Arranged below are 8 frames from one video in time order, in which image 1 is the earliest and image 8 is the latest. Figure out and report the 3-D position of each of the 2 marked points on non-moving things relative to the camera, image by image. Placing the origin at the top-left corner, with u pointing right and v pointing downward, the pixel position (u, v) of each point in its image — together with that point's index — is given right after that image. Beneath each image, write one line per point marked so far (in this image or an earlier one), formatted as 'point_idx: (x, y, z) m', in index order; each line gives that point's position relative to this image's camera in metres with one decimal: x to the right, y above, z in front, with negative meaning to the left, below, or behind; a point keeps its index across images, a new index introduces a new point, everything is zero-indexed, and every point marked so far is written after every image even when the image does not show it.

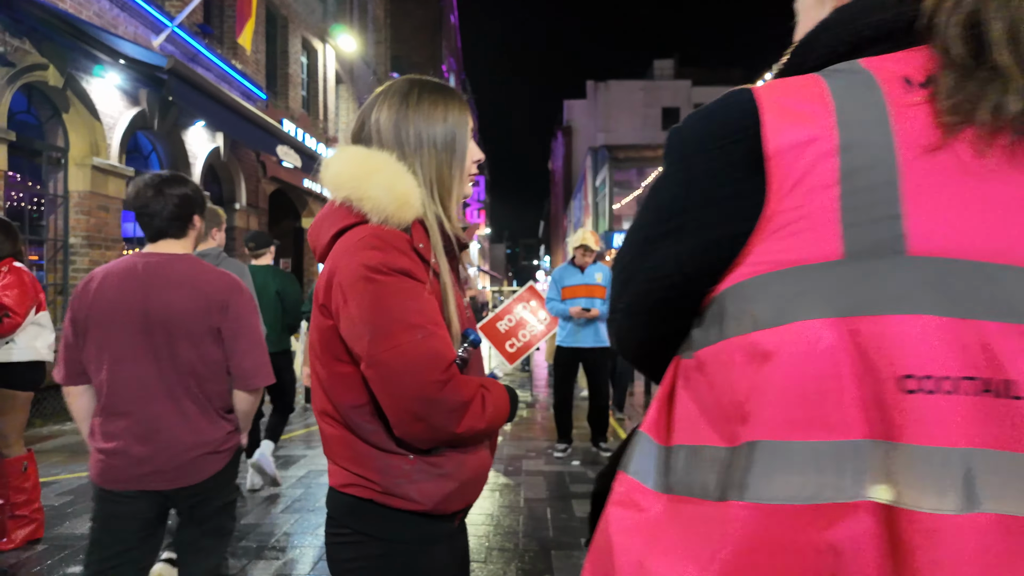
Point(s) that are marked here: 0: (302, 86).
0: (-5.3, +5.1, +15.0) m
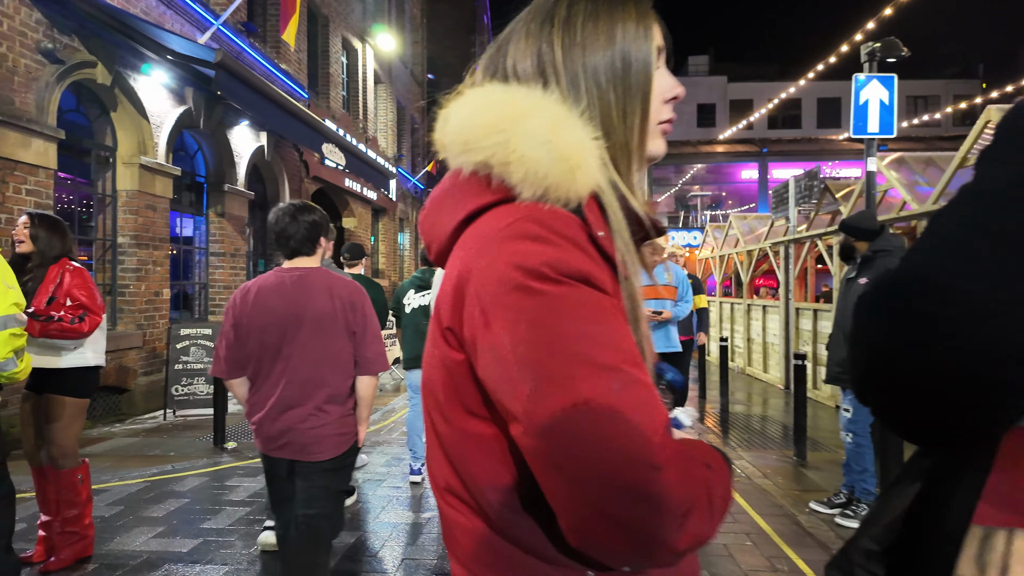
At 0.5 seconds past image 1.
0: (-4.3, +5.1, +14.9) m
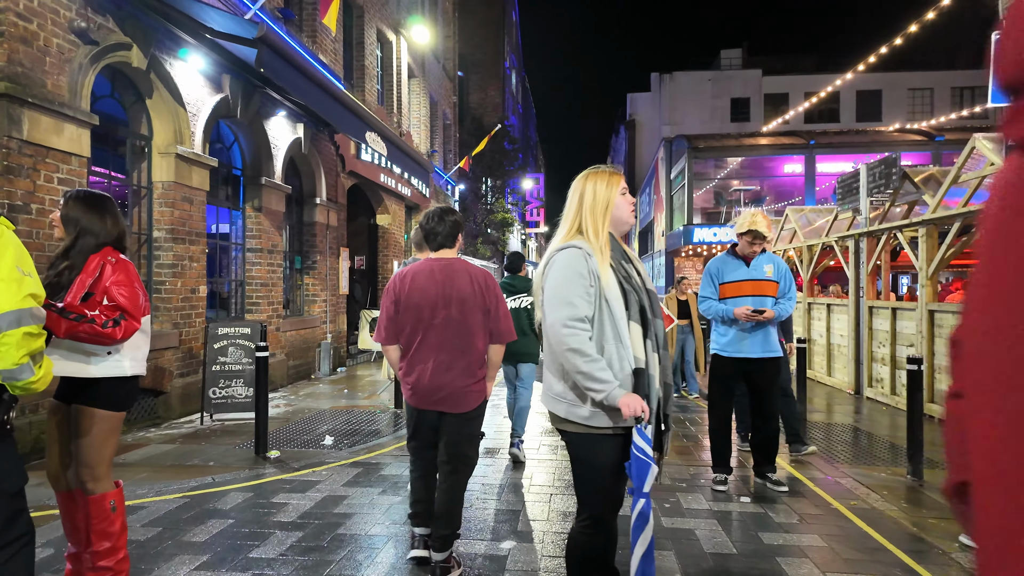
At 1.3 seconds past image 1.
0: (-3.3, +5.1, +14.5) m
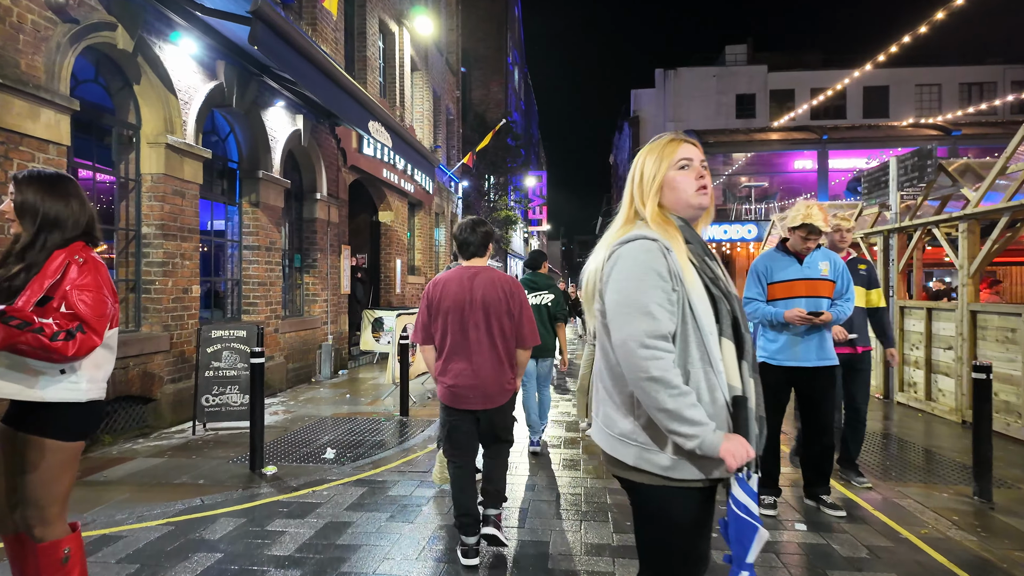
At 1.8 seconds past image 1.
0: (-3.2, +5.1, +14.0) m
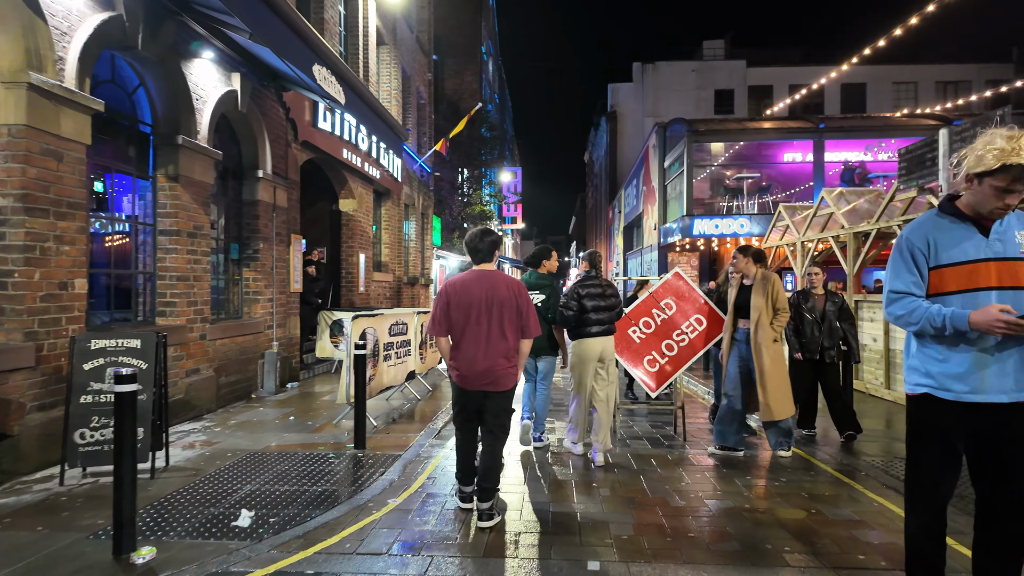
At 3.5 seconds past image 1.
0: (-3.6, +5.2, +12.3) m
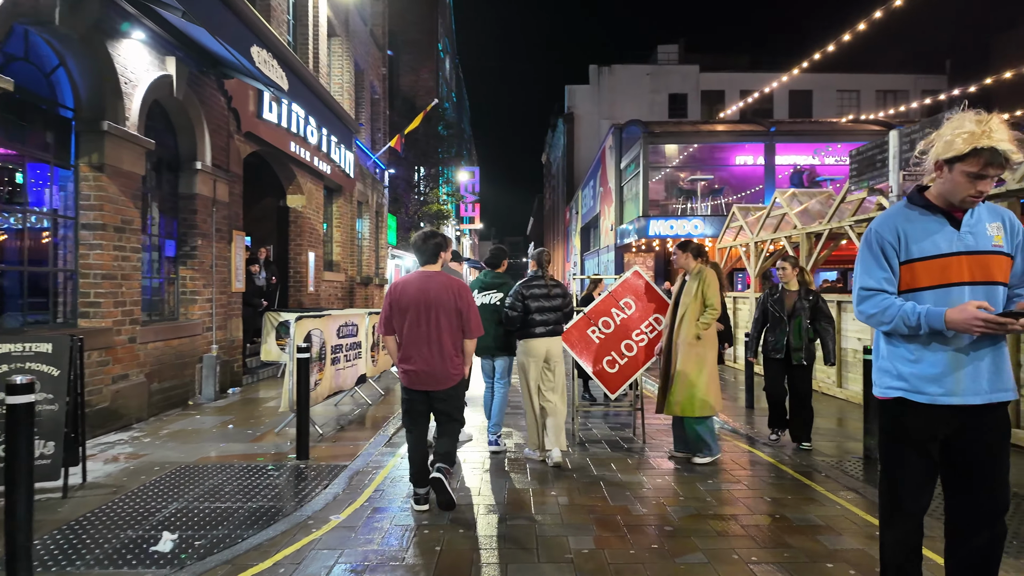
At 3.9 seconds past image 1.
0: (-4.5, +5.2, +11.8) m
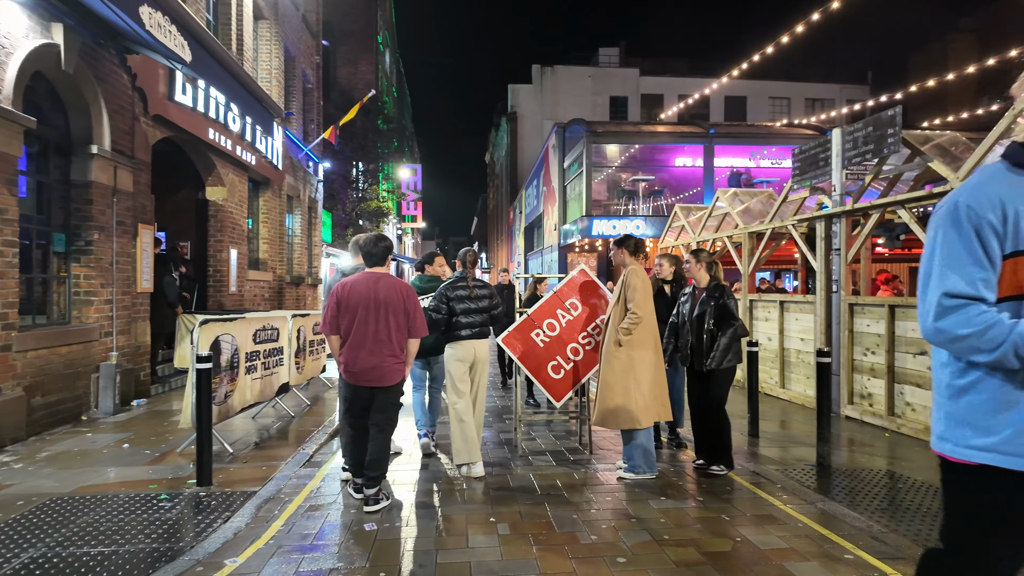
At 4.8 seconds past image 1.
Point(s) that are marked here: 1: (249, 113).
0: (-5.6, +5.2, +10.9) m
1: (-5.0, +3.3, +11.3) m
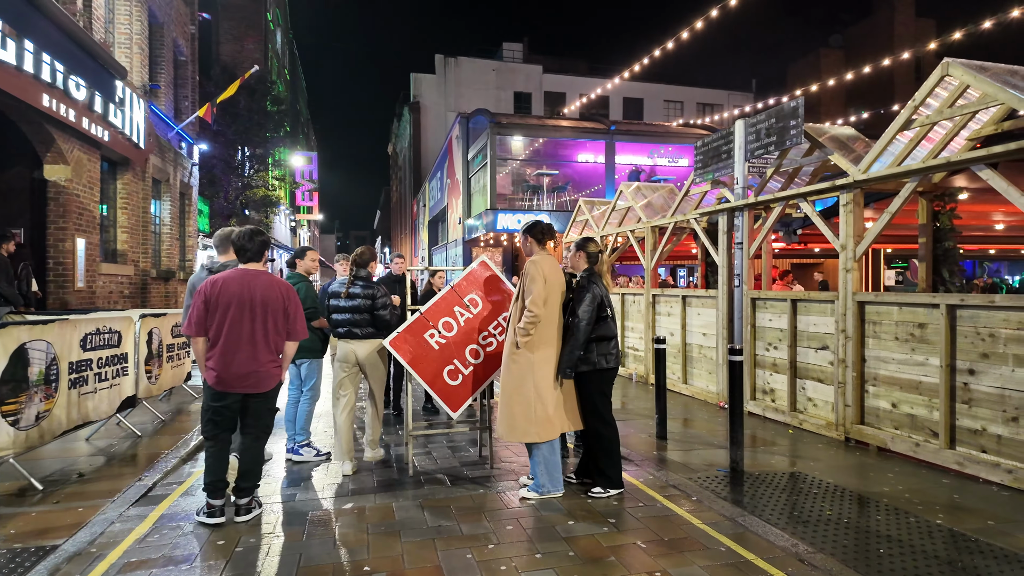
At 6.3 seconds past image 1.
0: (-7.3, +5.2, +9.2) m
1: (-6.8, +3.4, +9.7) m
